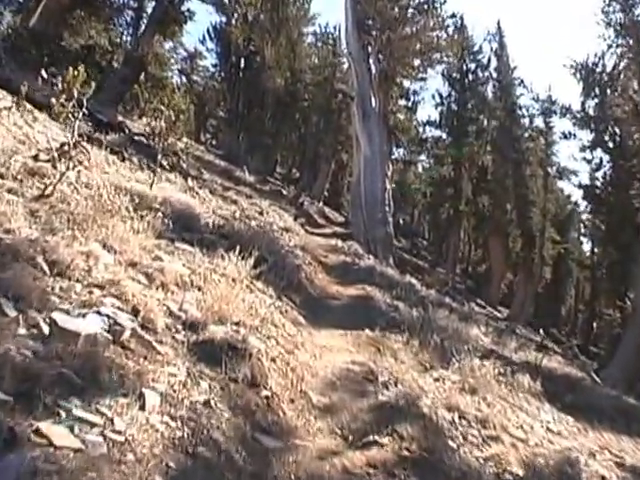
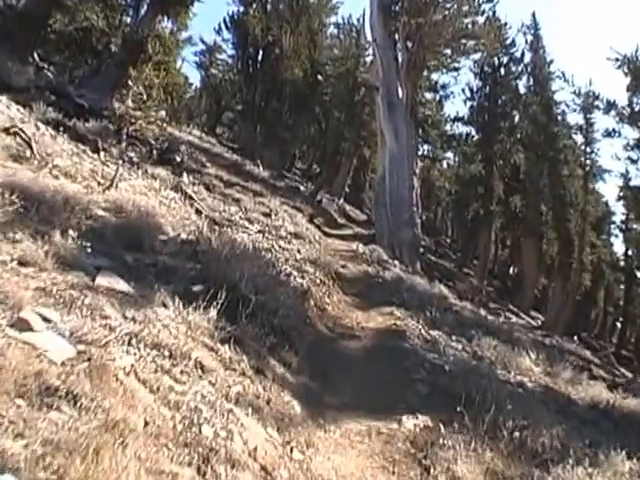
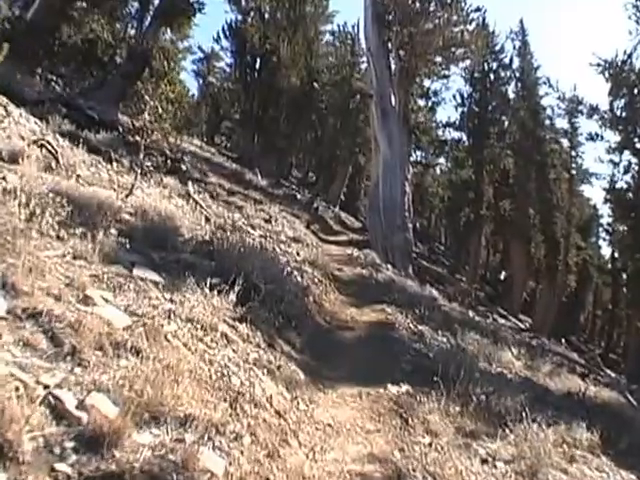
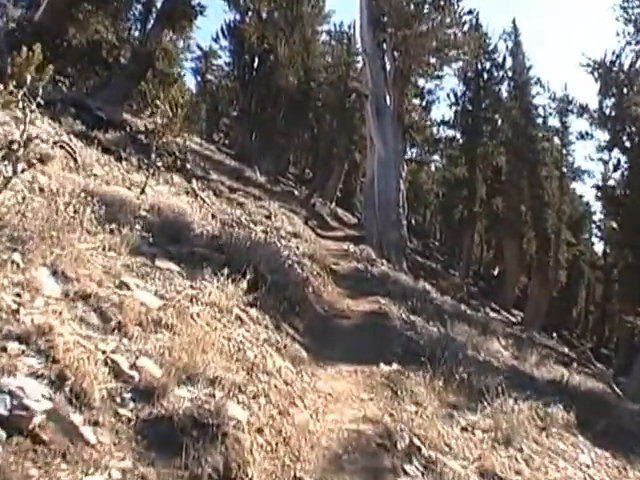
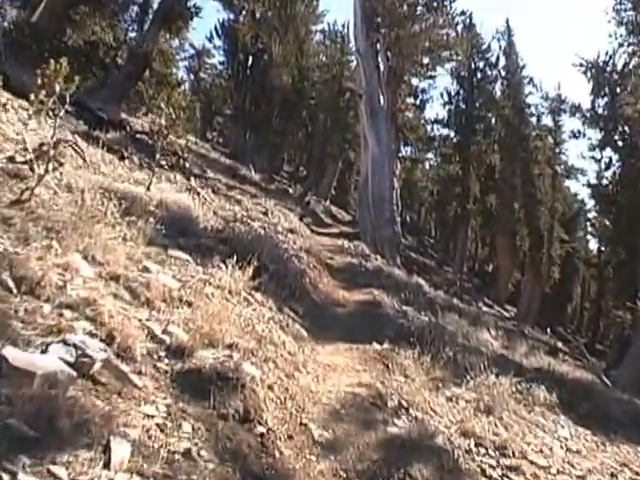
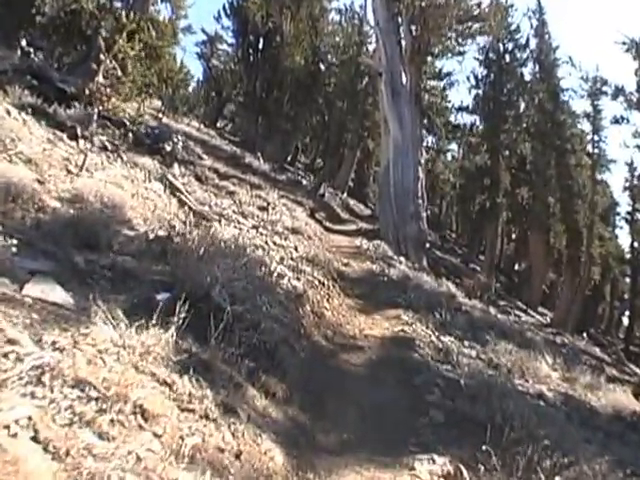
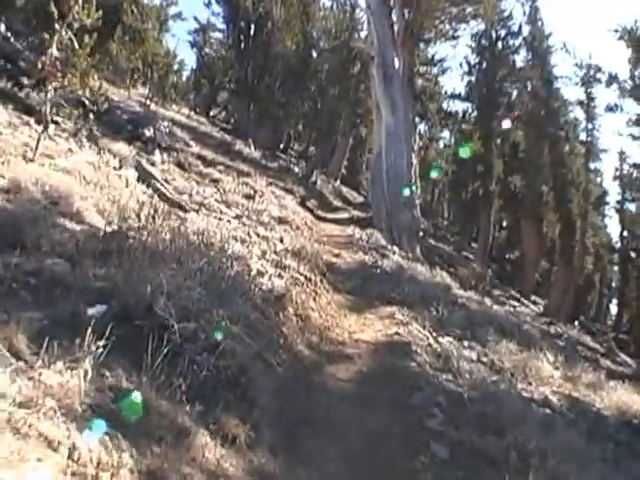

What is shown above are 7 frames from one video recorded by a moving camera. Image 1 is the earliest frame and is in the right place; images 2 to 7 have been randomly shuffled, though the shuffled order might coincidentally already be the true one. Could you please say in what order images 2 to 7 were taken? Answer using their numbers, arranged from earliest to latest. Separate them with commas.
5, 4, 3, 2, 6, 7
